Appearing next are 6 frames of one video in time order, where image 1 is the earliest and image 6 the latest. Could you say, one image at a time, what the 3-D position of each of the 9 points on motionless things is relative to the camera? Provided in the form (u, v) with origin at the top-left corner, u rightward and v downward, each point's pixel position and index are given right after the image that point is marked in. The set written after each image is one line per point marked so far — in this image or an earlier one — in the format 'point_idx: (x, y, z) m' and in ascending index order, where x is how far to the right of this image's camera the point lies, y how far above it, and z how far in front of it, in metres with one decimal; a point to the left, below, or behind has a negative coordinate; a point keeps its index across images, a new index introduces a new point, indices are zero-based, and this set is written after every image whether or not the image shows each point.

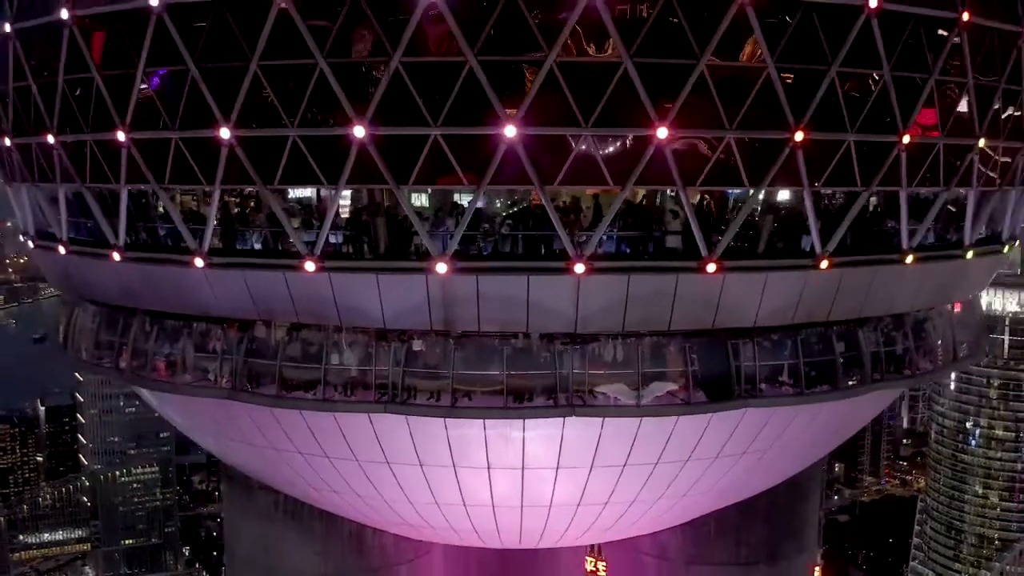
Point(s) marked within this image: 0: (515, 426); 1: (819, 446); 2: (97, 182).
0: (0.0, -1.1, +7.3) m
1: (+3.0, -1.5, +9.3) m
2: (-3.4, +0.9, +7.8) m
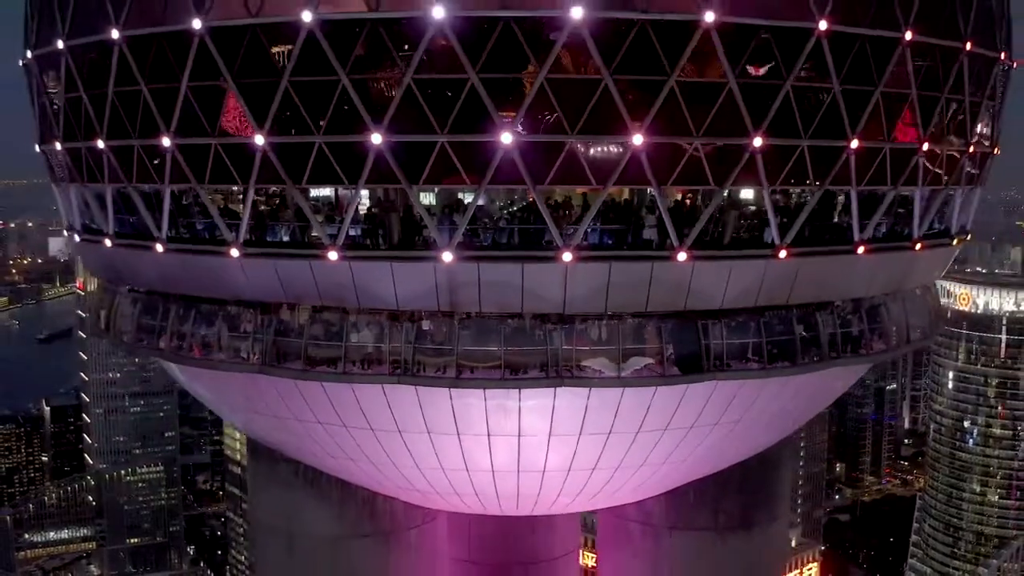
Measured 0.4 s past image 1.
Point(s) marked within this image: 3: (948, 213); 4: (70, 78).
0: (0.0, -1.0, +8.3) m
1: (+3.0, -1.4, +10.3) m
2: (-3.5, +1.0, +8.9) m
3: (+4.6, +0.8, +10.0) m
4: (-4.4, +2.1, +9.3) m
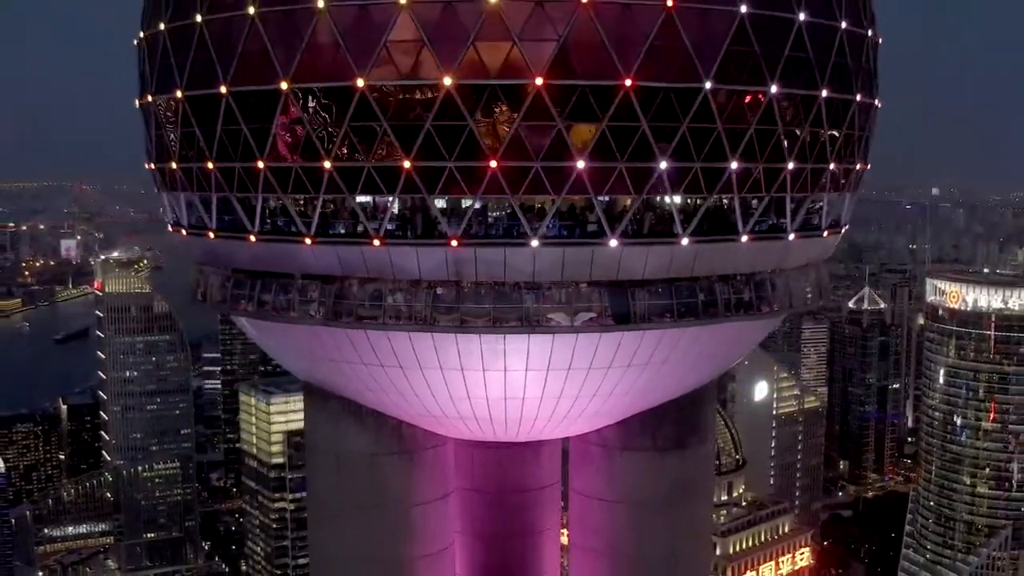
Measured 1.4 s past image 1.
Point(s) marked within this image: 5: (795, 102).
0: (-0.2, -0.7, +12.0) m
1: (+2.9, -1.1, +14.0) m
2: (-3.6, +1.3, +12.6) m
3: (+4.4, +1.1, +13.6) m
4: (-4.5, +2.4, +13.0) m
5: (+3.7, +2.4, +12.4) m
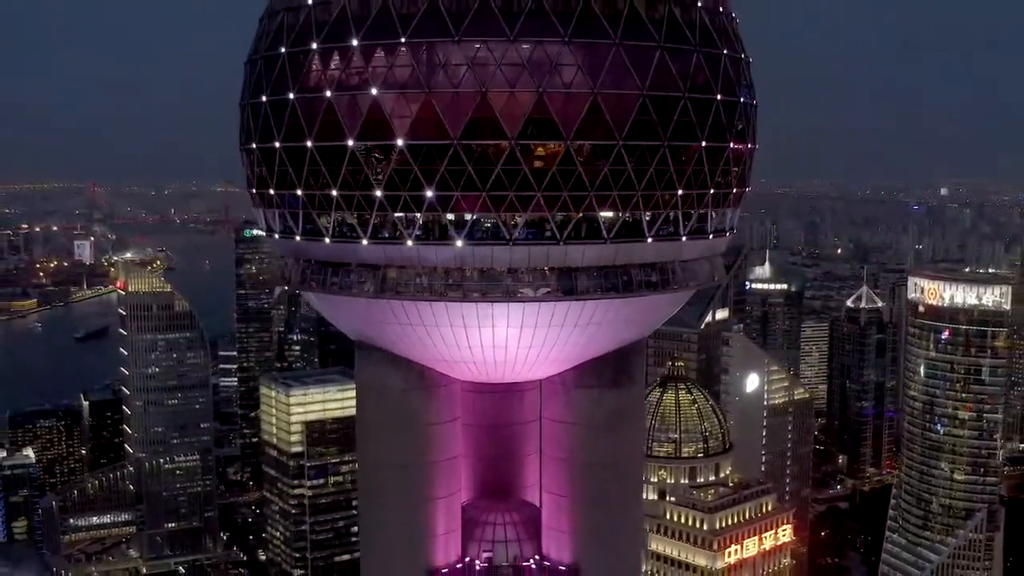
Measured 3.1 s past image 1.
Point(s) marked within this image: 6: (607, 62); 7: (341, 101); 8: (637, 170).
0: (-0.5, -0.4, +18.4) m
1: (+2.6, -0.8, +20.4) m
2: (-3.9, +1.6, +19.1) m
3: (+4.2, +1.4, +20.0) m
4: (-4.8, +2.7, +19.5) m
5: (+3.4, +2.8, +18.8) m
6: (+1.8, +4.3, +17.9) m
7: (-3.3, +3.6, +18.2) m
8: (+2.4, +2.3, +18.2) m
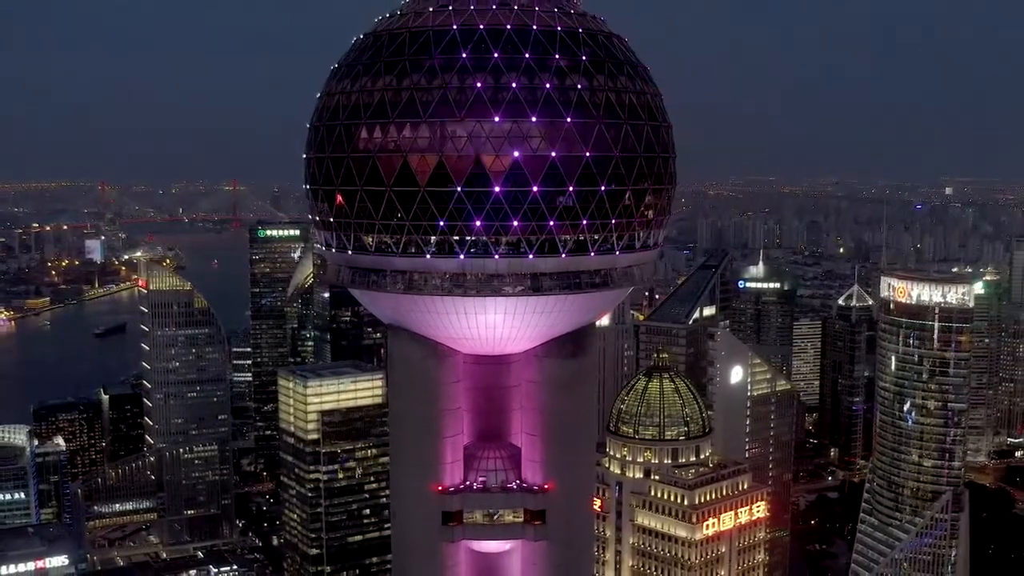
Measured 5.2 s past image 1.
0: (-0.9, -0.3, +27.0) m
1: (+2.2, -0.8, +28.9) m
2: (-4.3, +1.6, +27.6) m
3: (+3.8, +1.4, +28.5) m
4: (-5.2, +2.7, +28.1) m
5: (+3.0, +2.8, +27.3) m
6: (+1.4, +4.3, +26.4) m
7: (-3.7, +3.6, +26.7) m
8: (+2.0, +2.3, +26.7) m
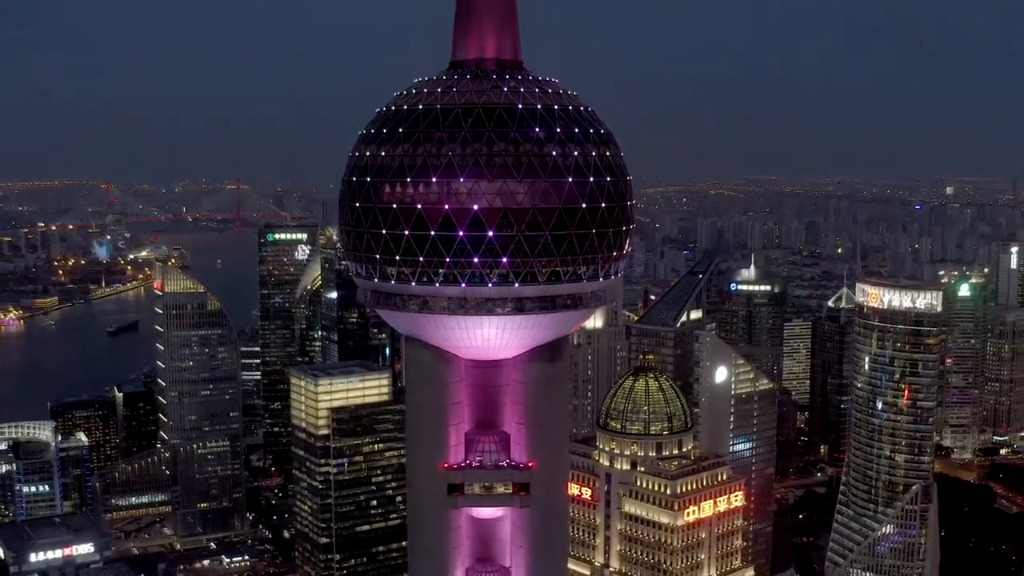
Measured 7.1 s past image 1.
0: (-1.2, -1.1, +34.8) m
1: (+1.8, -1.5, +36.7) m
2: (-4.7, +0.9, +35.5) m
3: (+3.4, +0.7, +36.4) m
4: (-5.6, +1.9, +35.9) m
5: (+2.6, +2.0, +35.1) m
6: (+1.0, +3.6, +34.2) m
7: (-4.1, +2.9, +34.6) m
8: (+1.7, +1.5, +34.6) m
